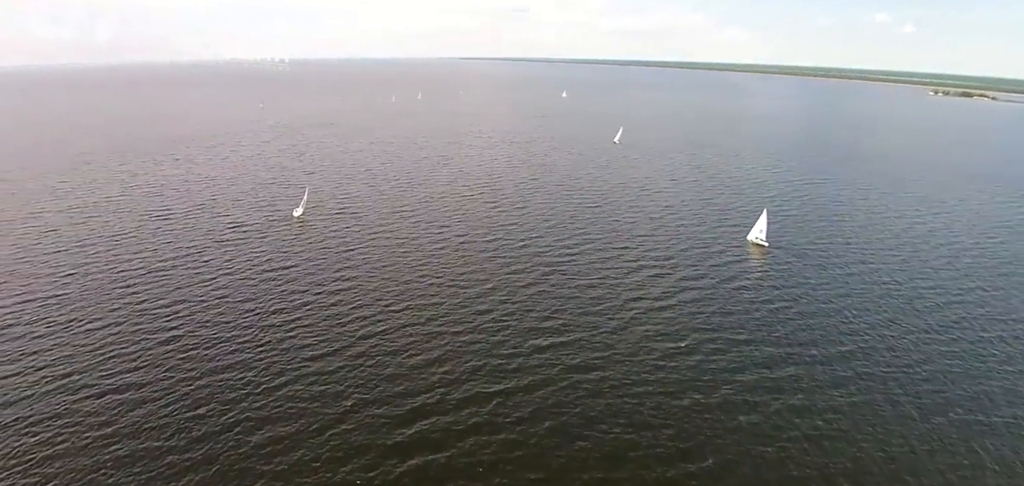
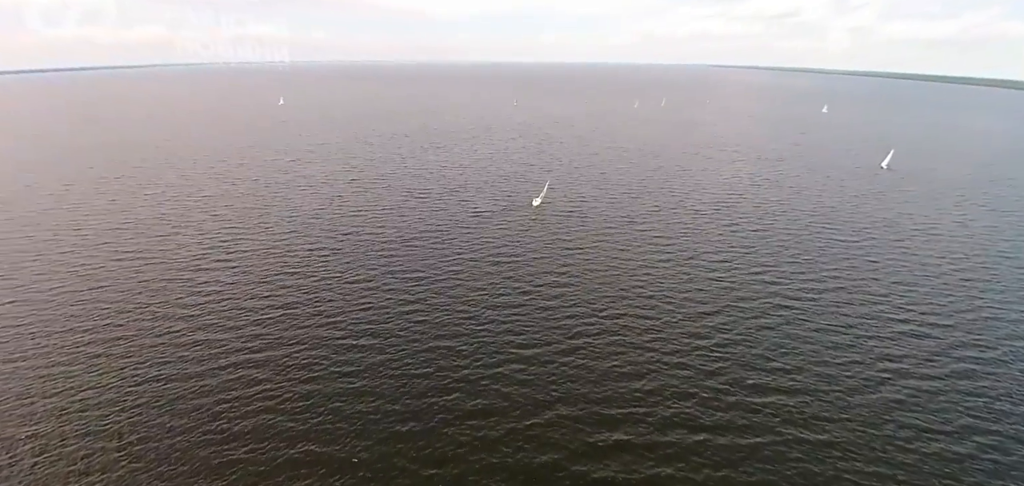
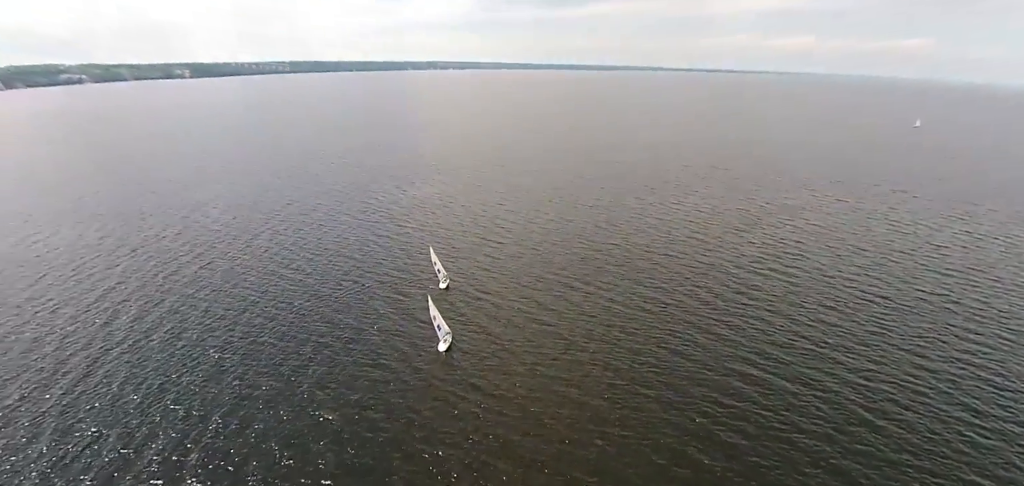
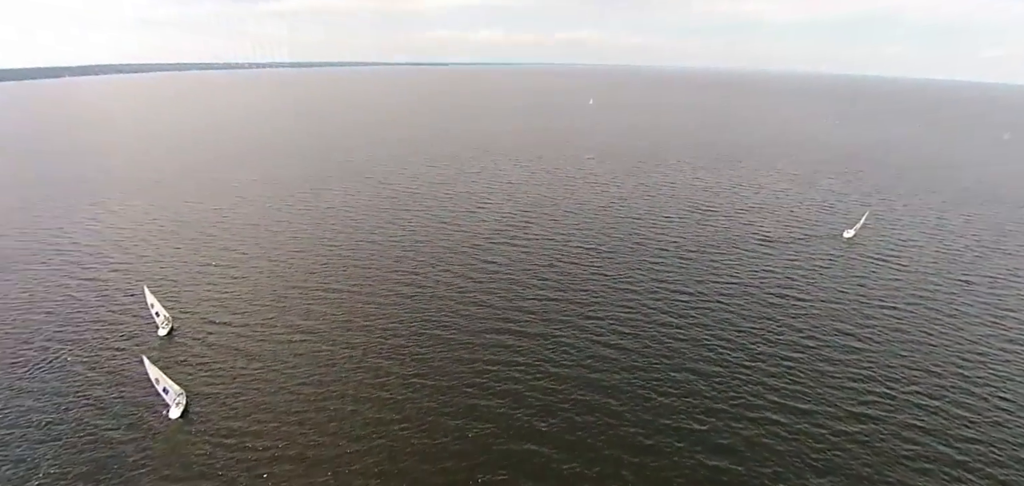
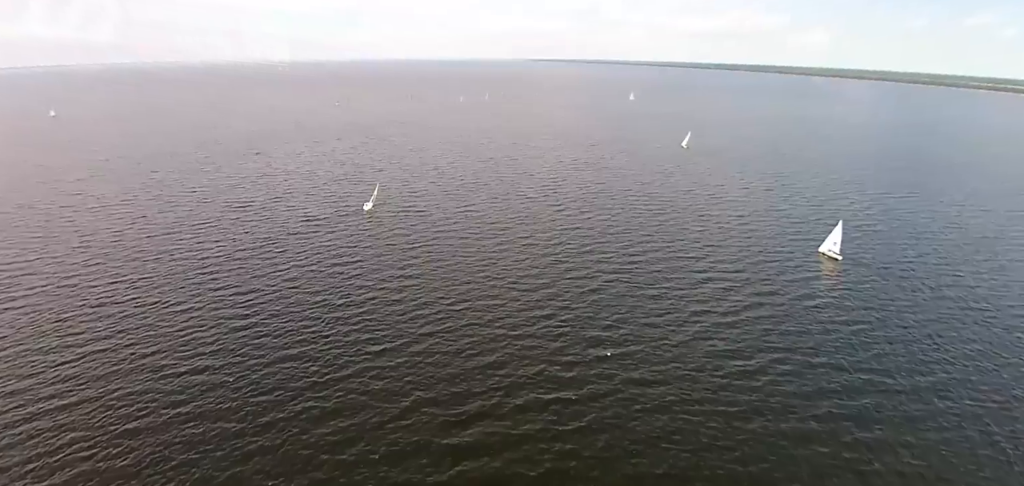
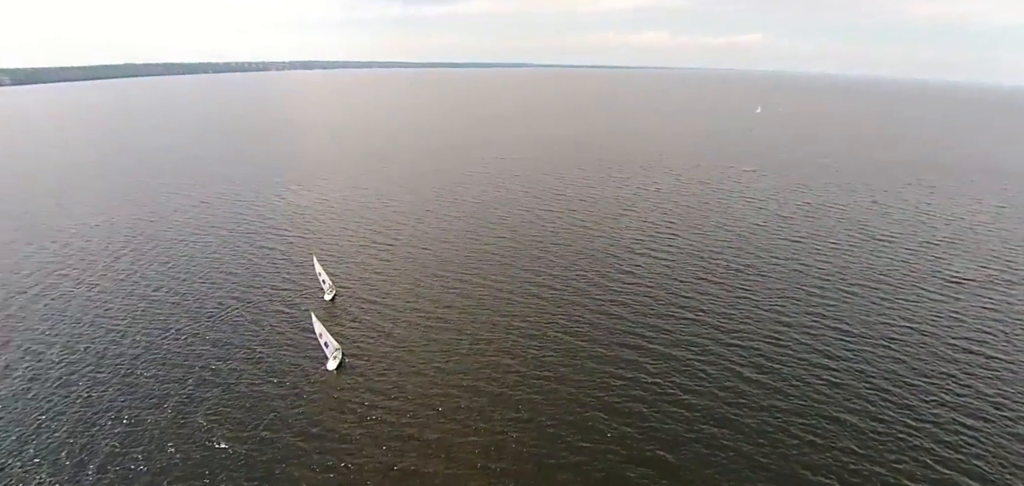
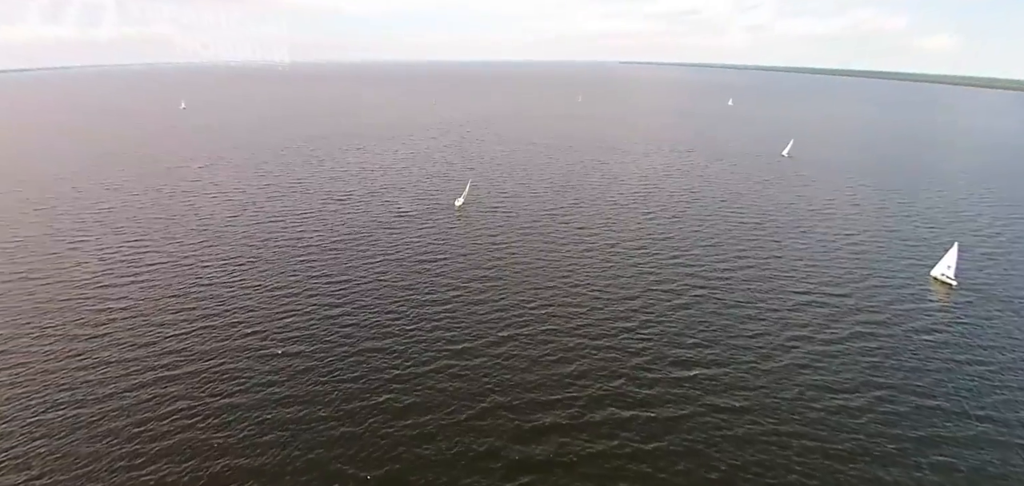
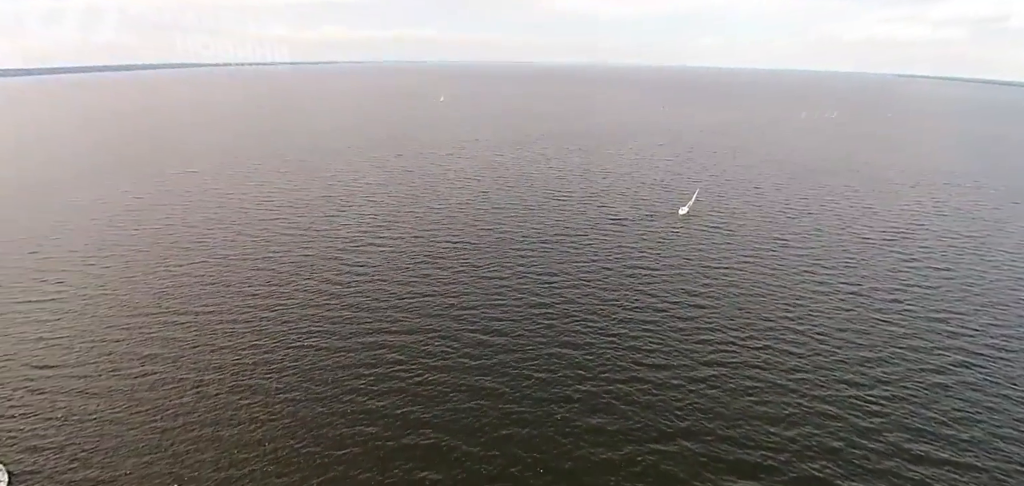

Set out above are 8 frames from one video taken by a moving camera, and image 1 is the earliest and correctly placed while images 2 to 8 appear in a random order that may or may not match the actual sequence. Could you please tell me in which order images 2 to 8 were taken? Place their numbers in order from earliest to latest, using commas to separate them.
5, 7, 2, 8, 4, 6, 3
